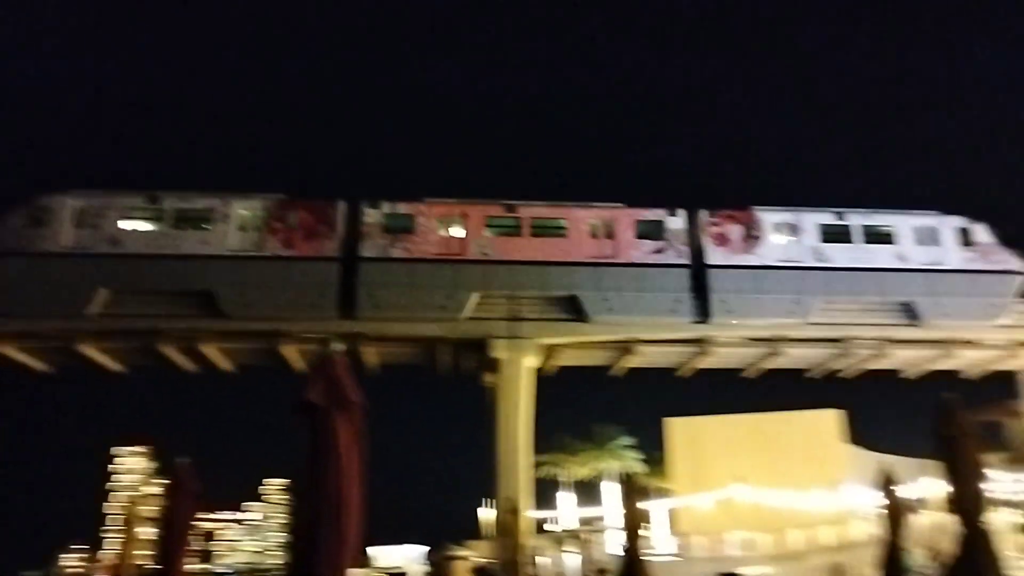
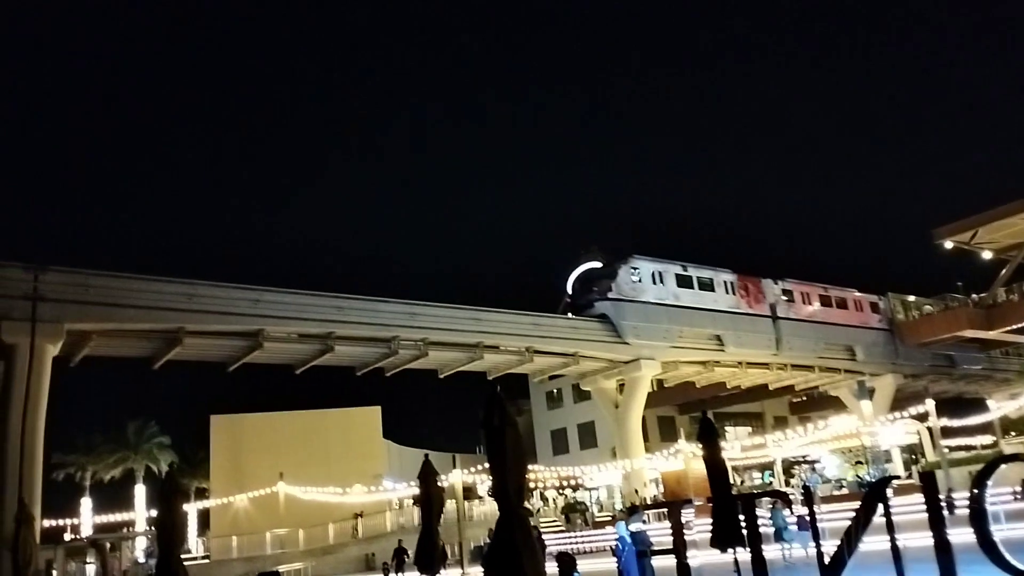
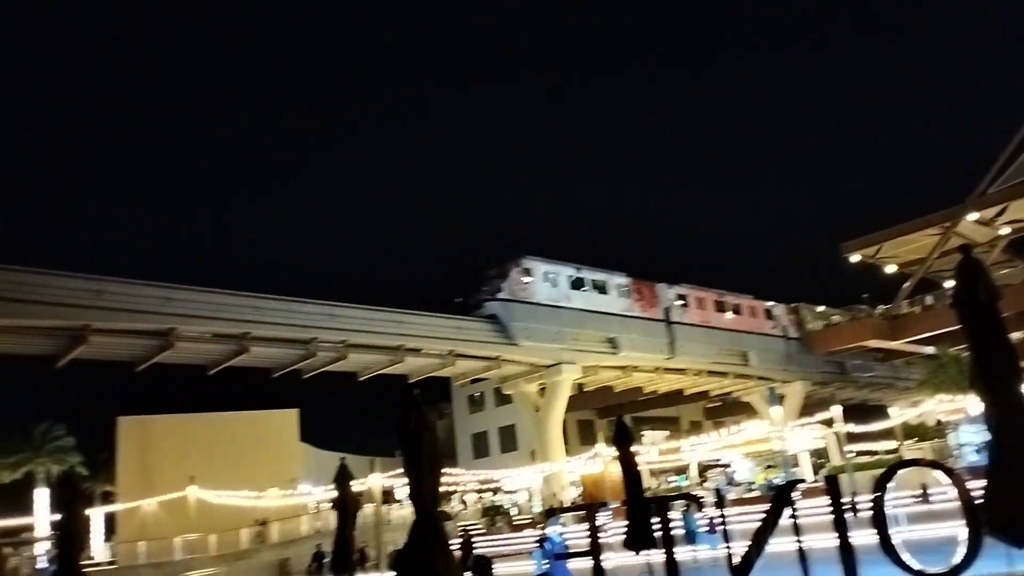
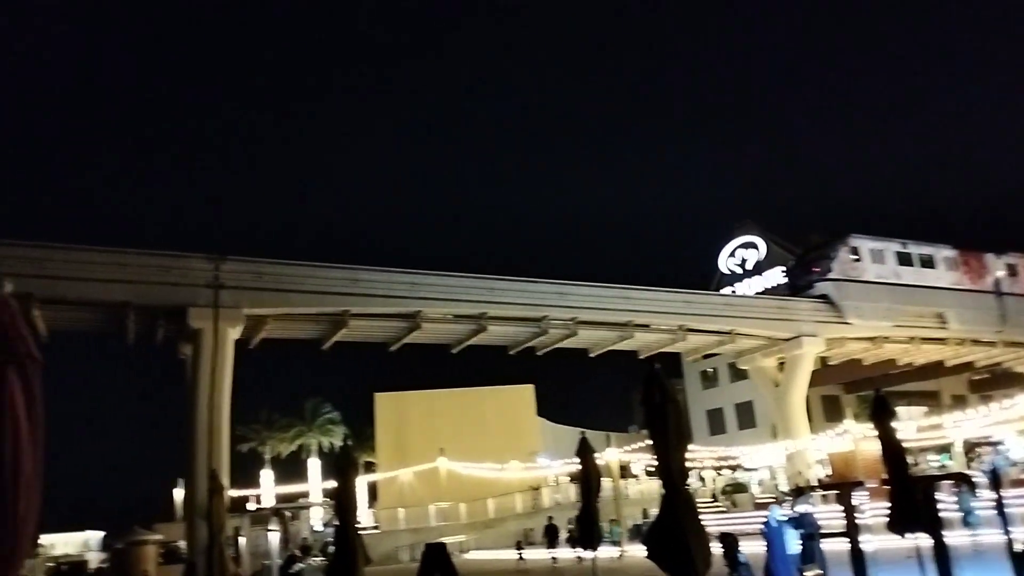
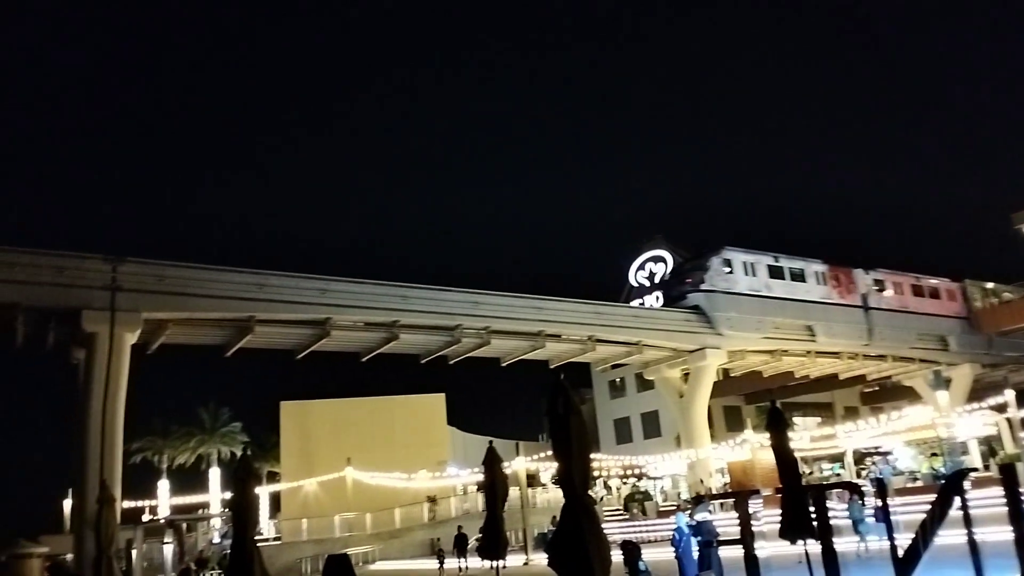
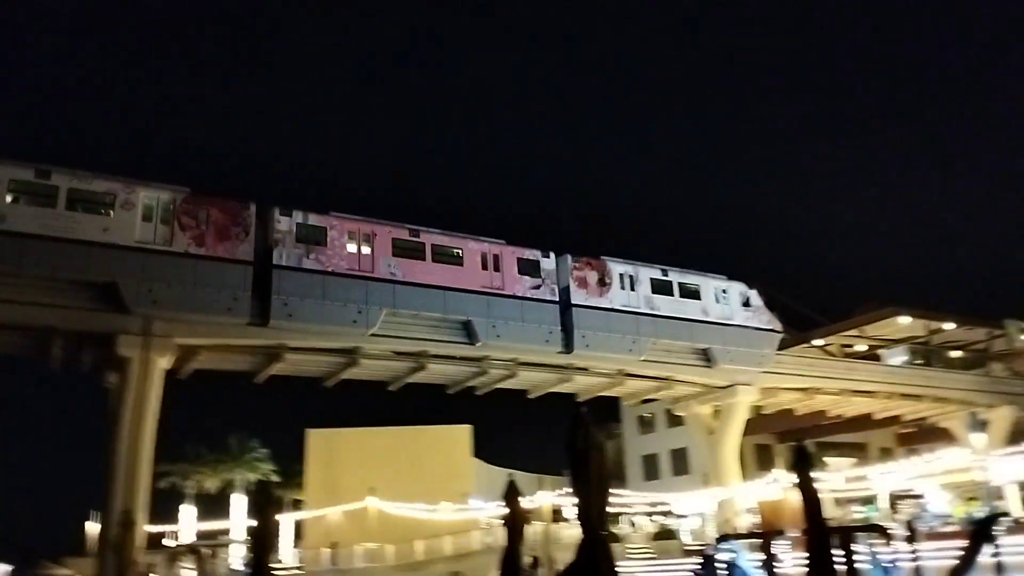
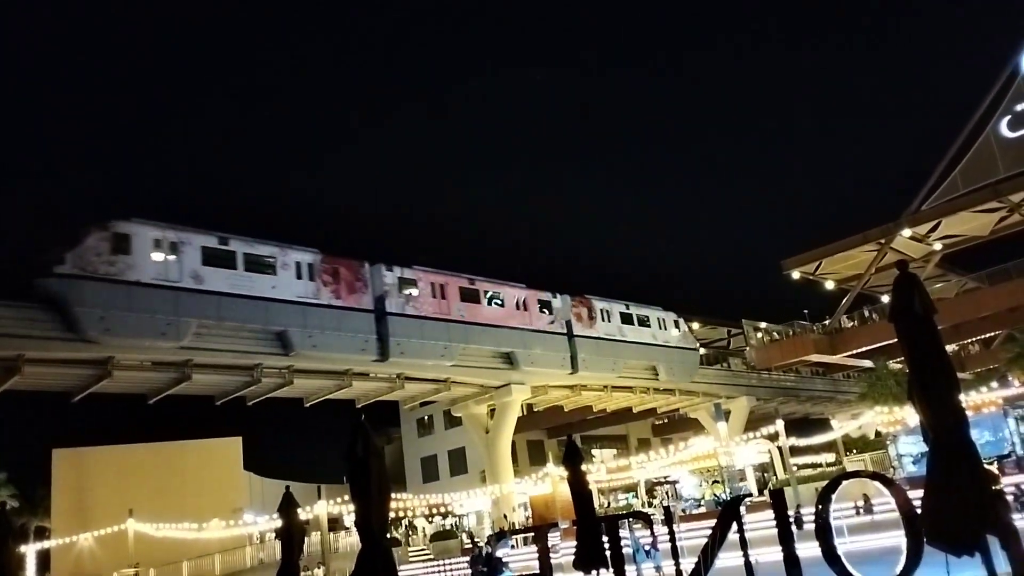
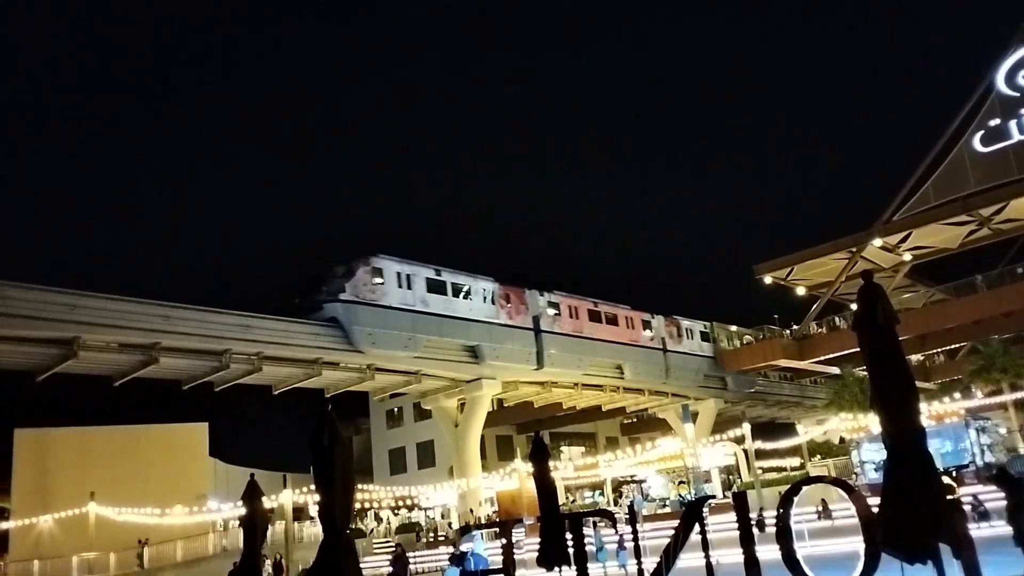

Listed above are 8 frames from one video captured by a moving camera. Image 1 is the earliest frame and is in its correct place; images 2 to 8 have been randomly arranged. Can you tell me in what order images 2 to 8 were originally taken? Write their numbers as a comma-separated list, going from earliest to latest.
6, 7, 8, 3, 2, 5, 4
